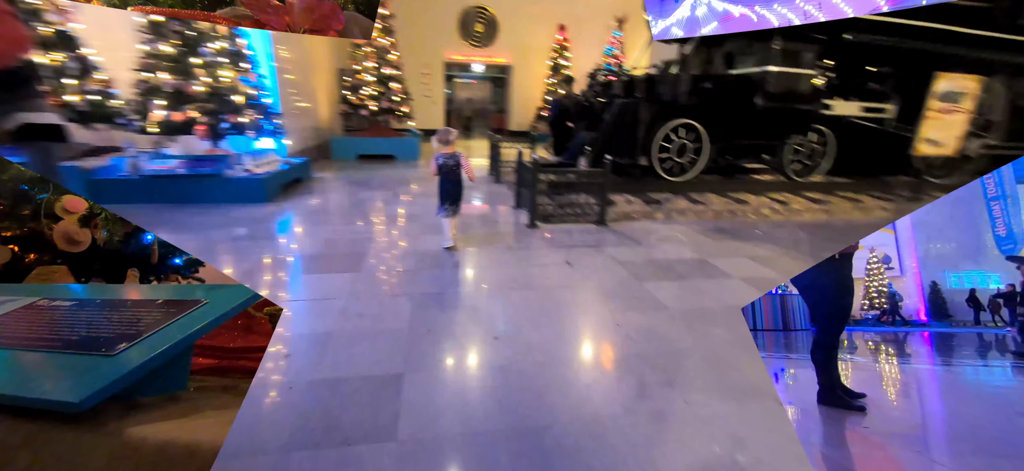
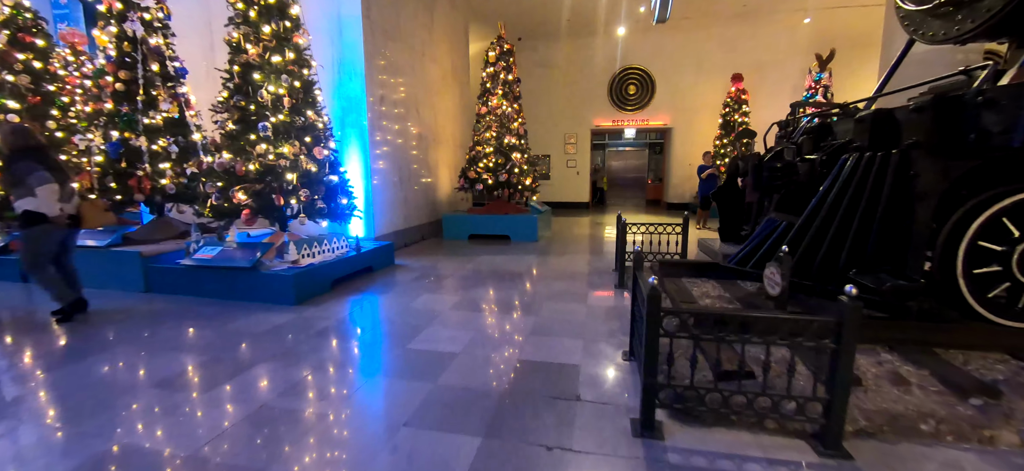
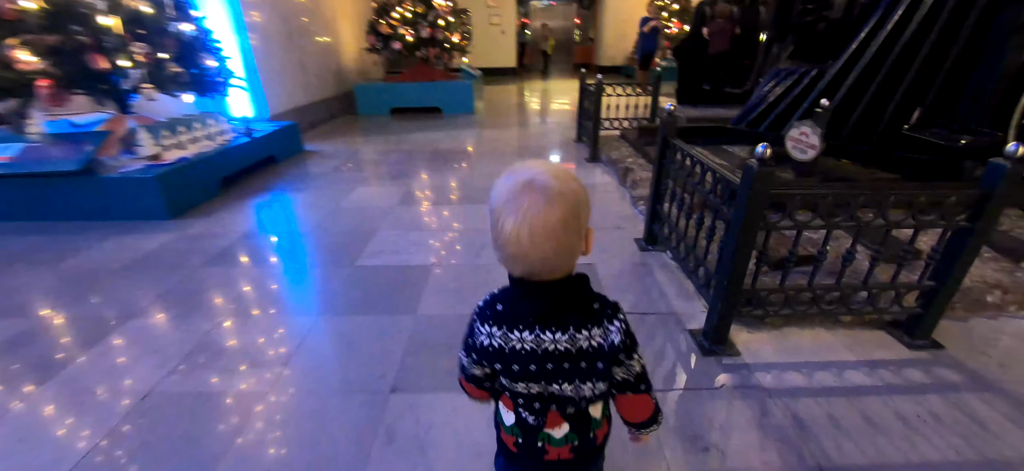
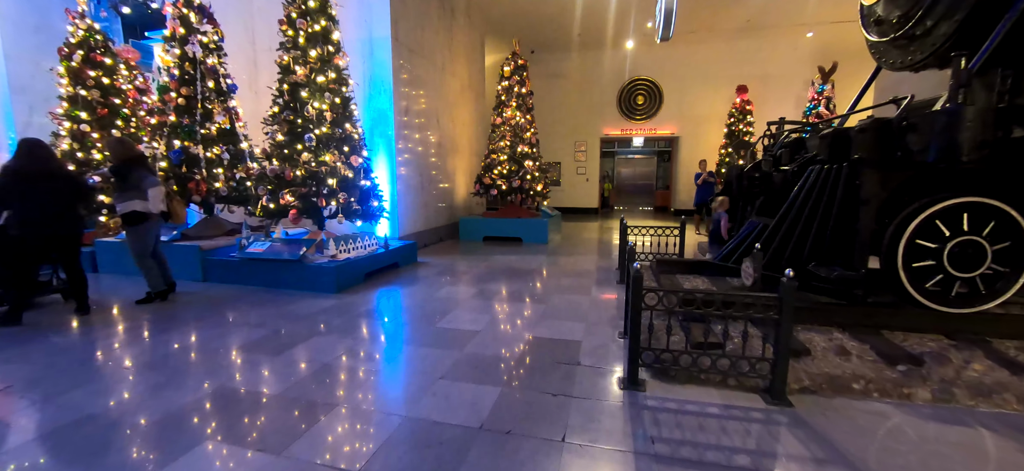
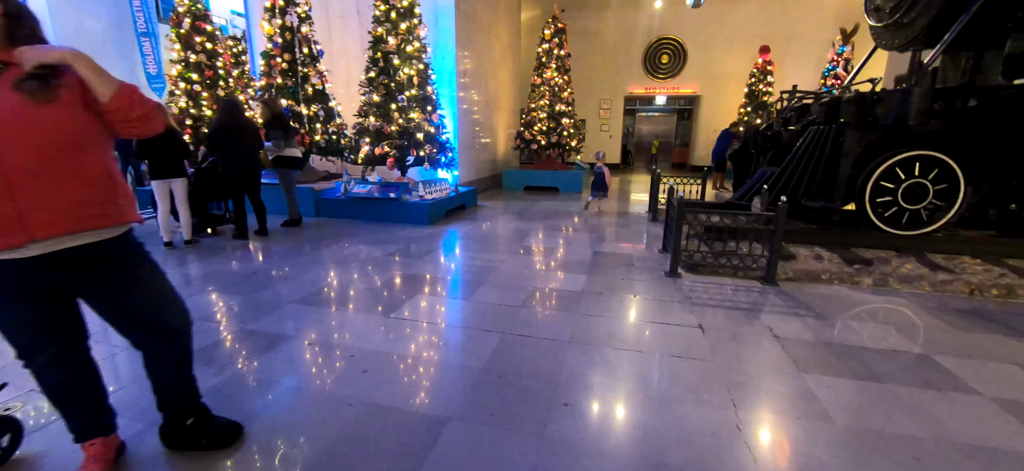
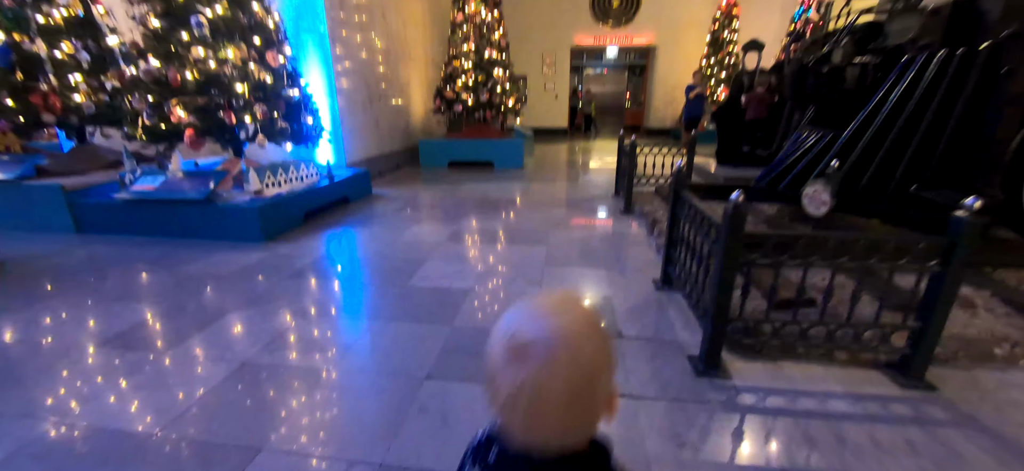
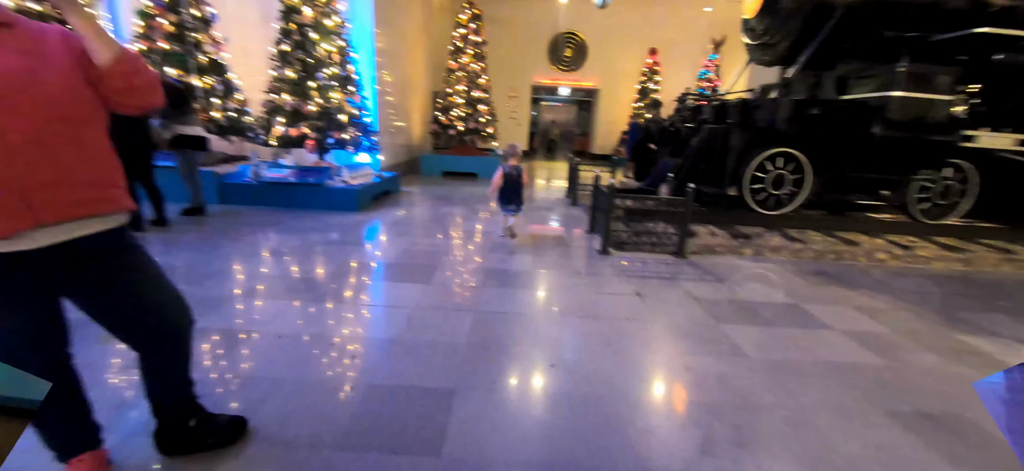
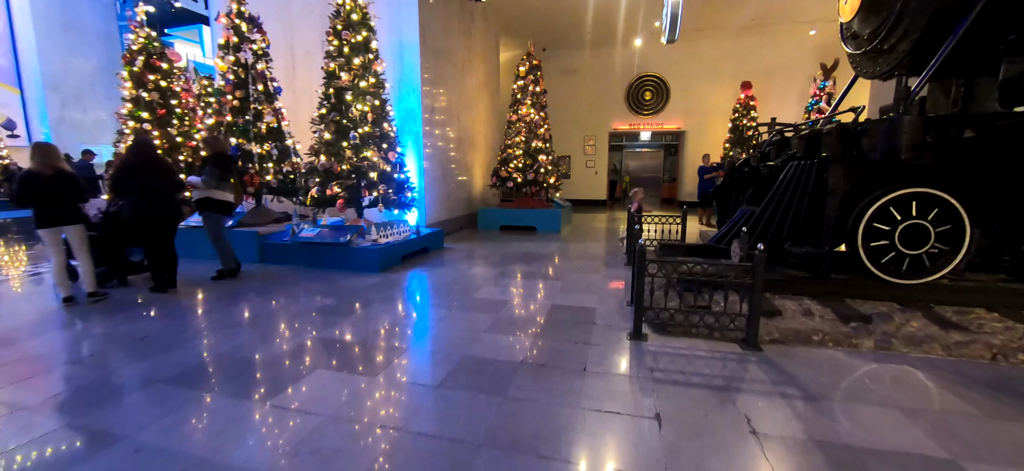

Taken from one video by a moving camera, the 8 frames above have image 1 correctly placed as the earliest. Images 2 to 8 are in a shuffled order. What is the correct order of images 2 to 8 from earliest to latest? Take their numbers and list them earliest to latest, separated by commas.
7, 5, 8, 4, 2, 6, 3
